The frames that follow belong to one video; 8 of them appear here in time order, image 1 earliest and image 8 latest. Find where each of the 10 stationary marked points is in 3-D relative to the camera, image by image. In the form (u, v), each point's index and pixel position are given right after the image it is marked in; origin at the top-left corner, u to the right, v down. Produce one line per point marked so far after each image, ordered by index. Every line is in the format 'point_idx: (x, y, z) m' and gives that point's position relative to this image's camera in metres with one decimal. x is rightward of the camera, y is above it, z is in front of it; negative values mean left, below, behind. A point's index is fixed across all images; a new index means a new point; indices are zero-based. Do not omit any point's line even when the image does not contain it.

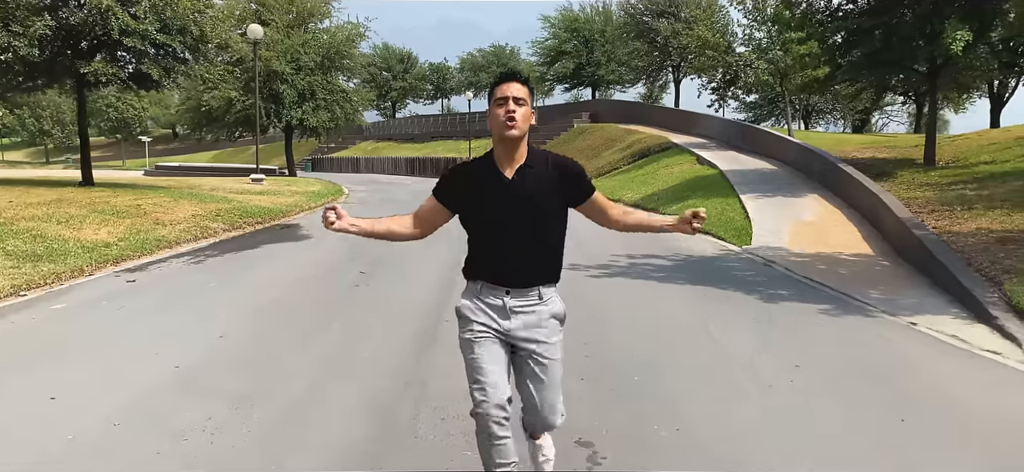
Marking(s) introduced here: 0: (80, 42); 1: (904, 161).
0: (-9.8, +4.5, +15.6) m
1: (+10.2, +2.0, +17.8) m
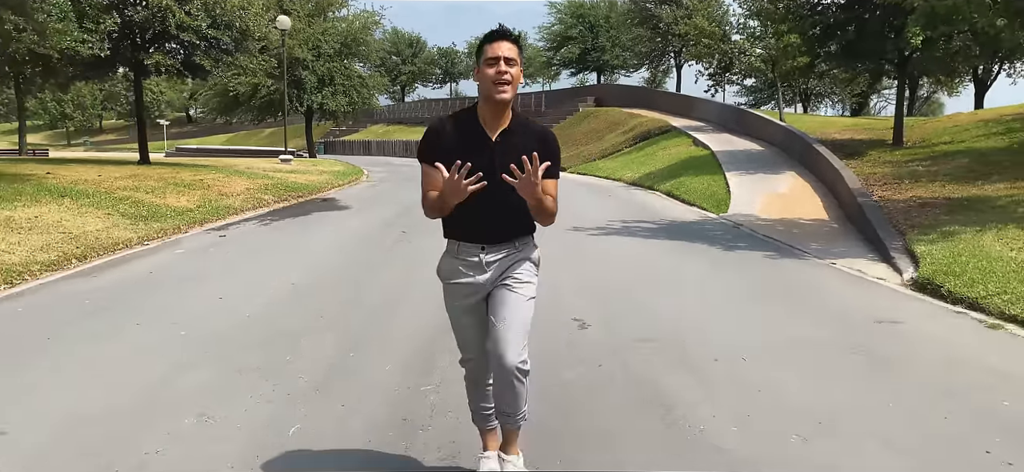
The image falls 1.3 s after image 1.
0: (-9.5, +5.2, +17.7) m
1: (+10.5, +2.7, +19.7) m
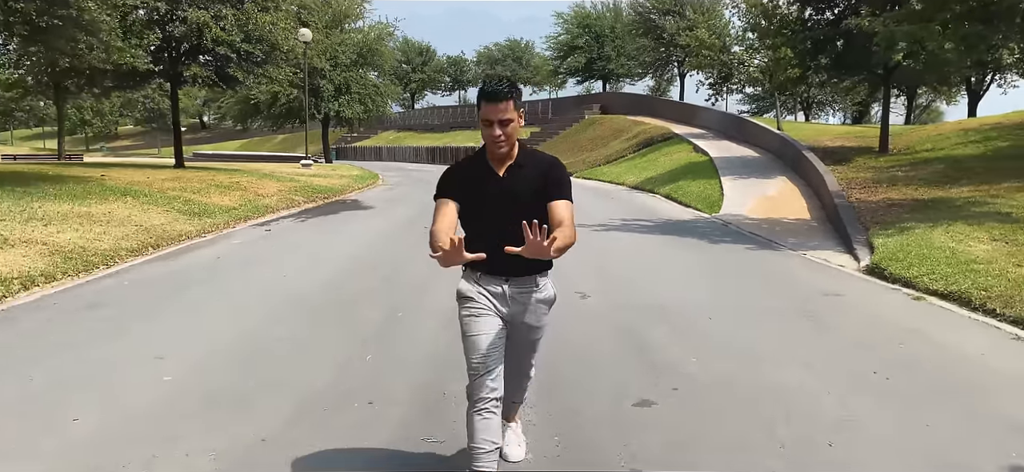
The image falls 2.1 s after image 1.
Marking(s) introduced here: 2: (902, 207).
0: (-9.3, +5.2, +19.1) m
1: (+10.8, +2.7, +21.0) m
2: (+6.6, +0.5, +11.7) m
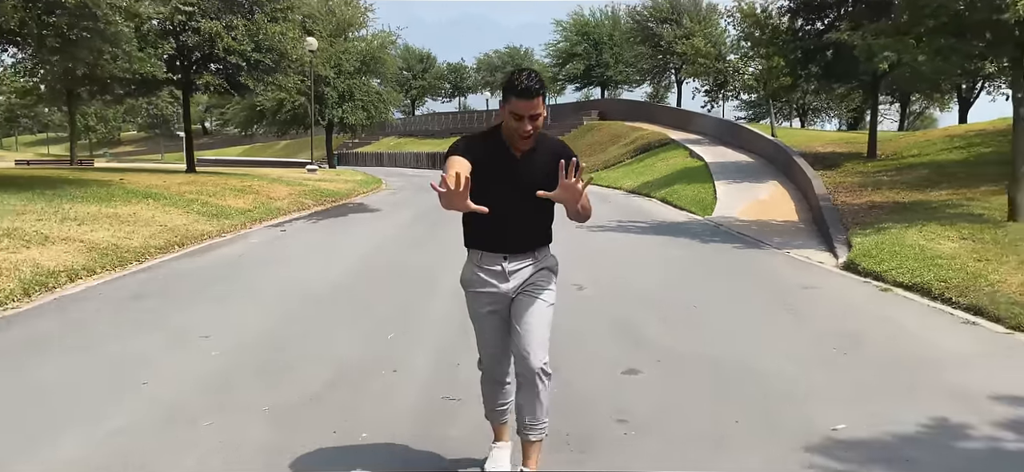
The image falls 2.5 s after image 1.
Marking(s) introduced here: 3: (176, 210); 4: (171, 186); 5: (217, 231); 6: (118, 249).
0: (-9.2, +5.2, +19.8) m
1: (+10.8, +2.6, +21.7) m
2: (+6.7, +0.5, +12.3) m
3: (-6.0, +0.5, +12.3) m
4: (-7.5, +1.1, +15.2) m
5: (-4.9, +0.1, +11.4) m
6: (-5.2, -0.2, +9.0) m
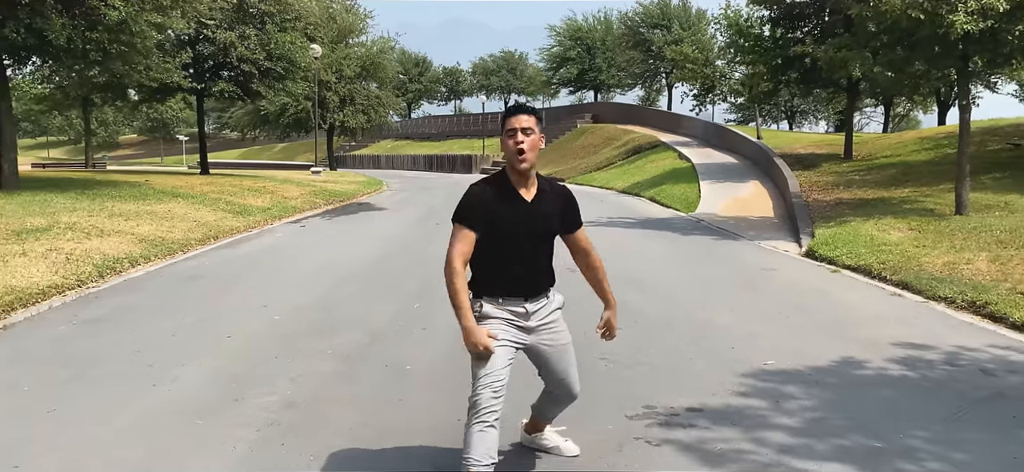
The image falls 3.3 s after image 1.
0: (-9.3, +5.2, +21.0) m
1: (+10.7, +2.7, +23.0) m
2: (+6.7, +0.6, +13.6) m
3: (-6.1, +0.6, +13.5) m
4: (-7.6, +1.2, +16.4) m
5: (-4.9, +0.2, +12.6) m
6: (-5.1, -0.1, +10.1) m
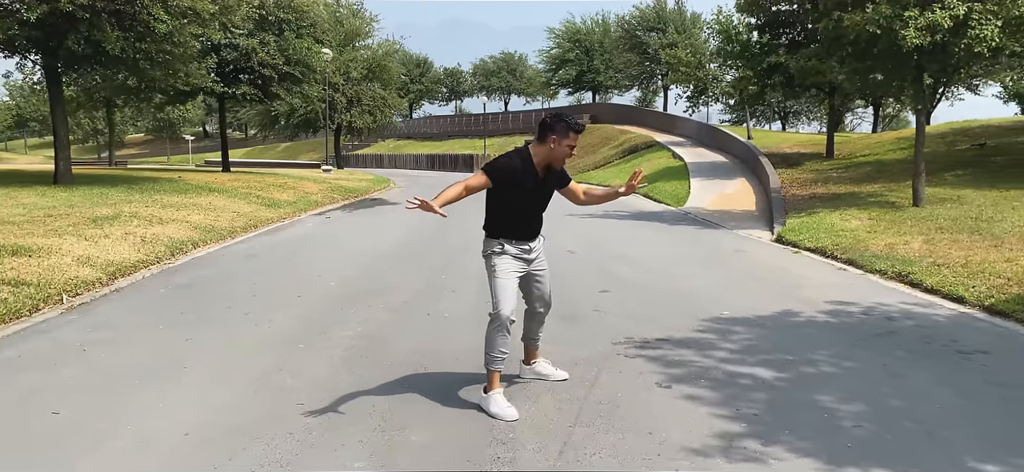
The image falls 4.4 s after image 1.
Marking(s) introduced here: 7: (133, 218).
0: (-9.2, +5.4, +22.4) m
1: (+10.8, +2.9, +24.5) m
2: (+6.8, +0.8, +15.1) m
3: (-6.0, +0.8, +14.9) m
4: (-7.5, +1.4, +17.8) m
5: (-4.8, +0.4, +14.0) m
6: (-5.0, +0.1, +11.6) m
7: (-6.1, +0.3, +11.1) m
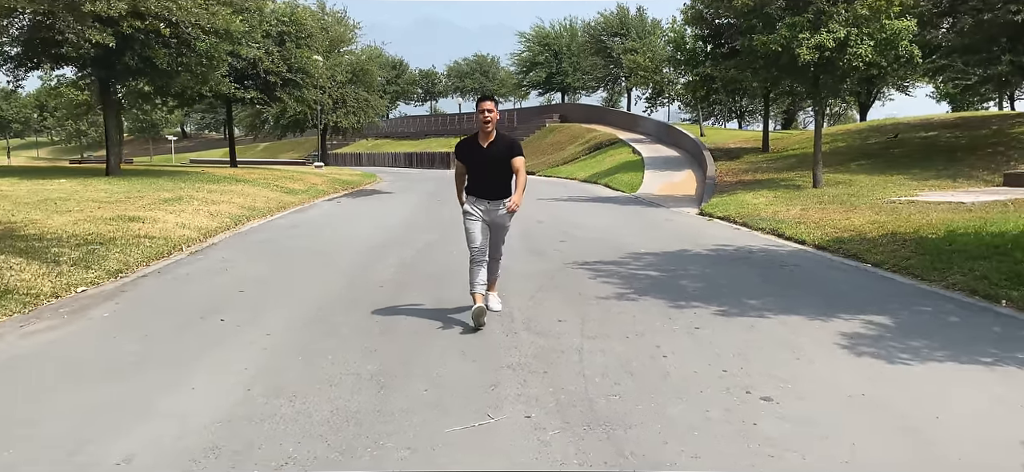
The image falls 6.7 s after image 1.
0: (-10.1, +5.8, +25.1) m
1: (+9.8, +3.5, +27.9) m
2: (+6.2, +1.4, +18.4) m
3: (-6.5, +1.2, +17.7) m
4: (-8.1, +1.8, +20.6) m
5: (-5.3, +0.8, +16.9) m
6: (-5.4, +0.6, +14.4) m
7: (-6.5, +0.7, +13.9) m
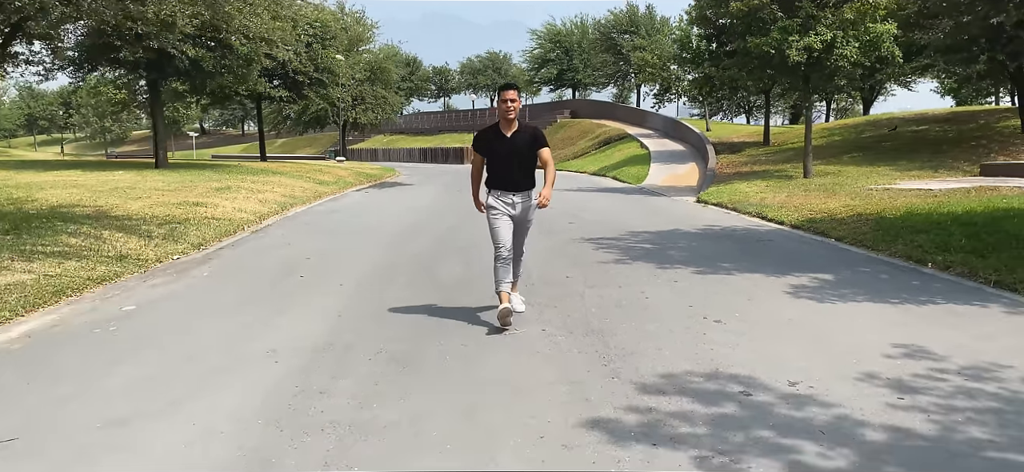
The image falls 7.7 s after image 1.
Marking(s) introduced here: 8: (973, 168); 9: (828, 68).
0: (-9.6, +6.2, +26.7) m
1: (+10.4, +4.0, +29.2) m
2: (+6.6, +1.8, +19.8) m
3: (-6.1, +1.6, +19.3) m
4: (-7.7, +2.2, +22.2) m
5: (-4.9, +1.2, +18.5) m
6: (-5.1, +0.9, +16.0) m
7: (-6.2, +1.1, +15.5) m
8: (+11.8, +1.7, +17.6) m
9: (+7.9, +4.2, +17.1) m
